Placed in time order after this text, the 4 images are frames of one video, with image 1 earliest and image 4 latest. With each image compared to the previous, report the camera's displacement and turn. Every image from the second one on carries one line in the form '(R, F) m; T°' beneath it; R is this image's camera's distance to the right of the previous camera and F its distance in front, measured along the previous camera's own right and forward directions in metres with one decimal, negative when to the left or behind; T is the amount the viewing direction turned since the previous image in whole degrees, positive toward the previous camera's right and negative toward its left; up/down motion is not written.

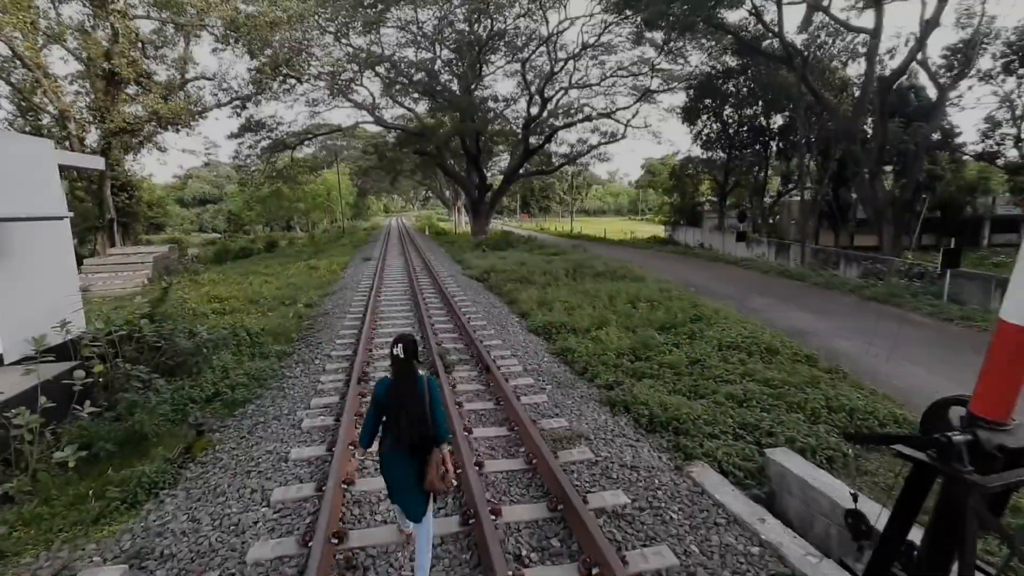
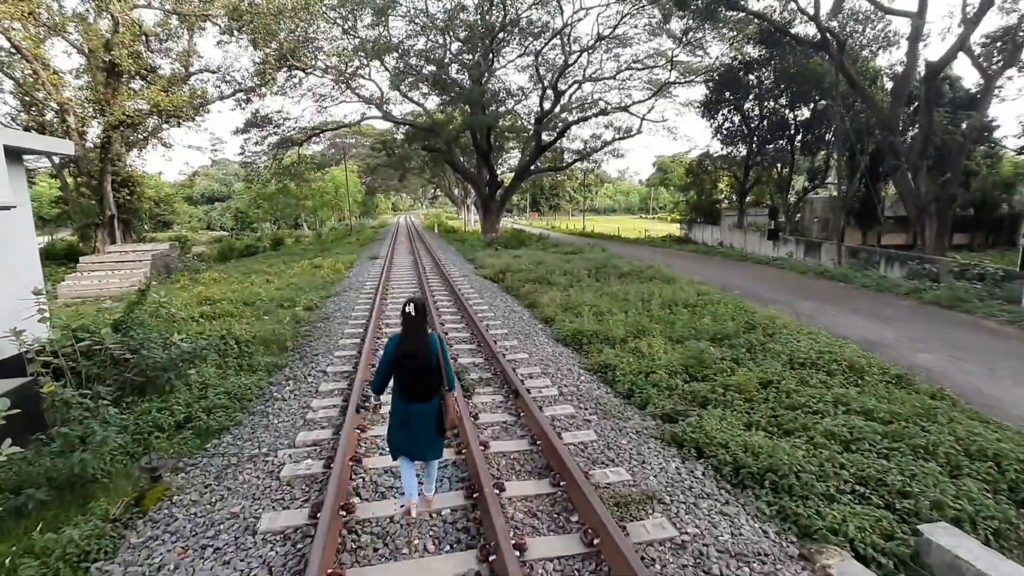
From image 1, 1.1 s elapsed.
(-0.2, +1.0) m; -1°
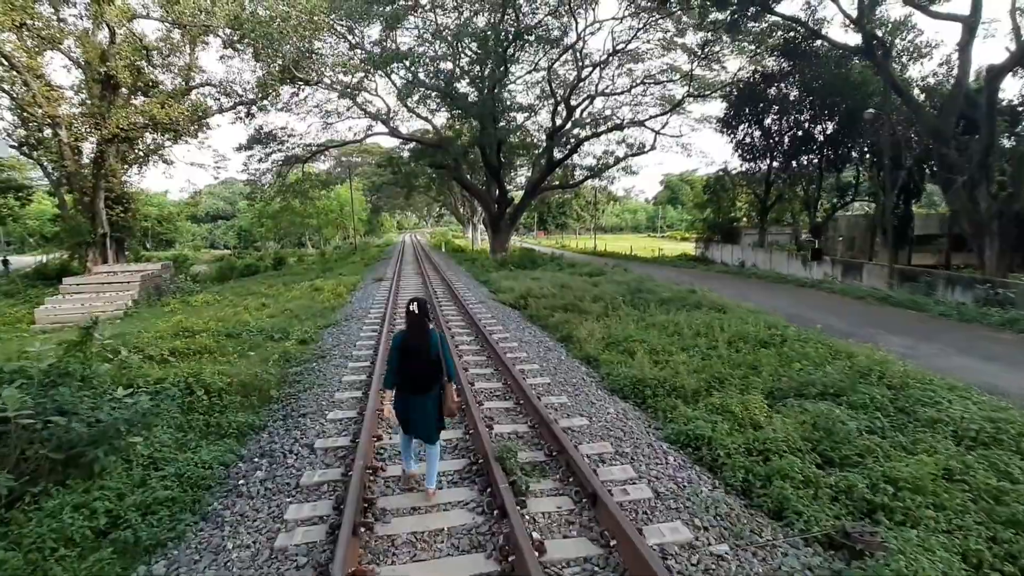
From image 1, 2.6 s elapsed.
(-0.4, +1.4) m; 0°
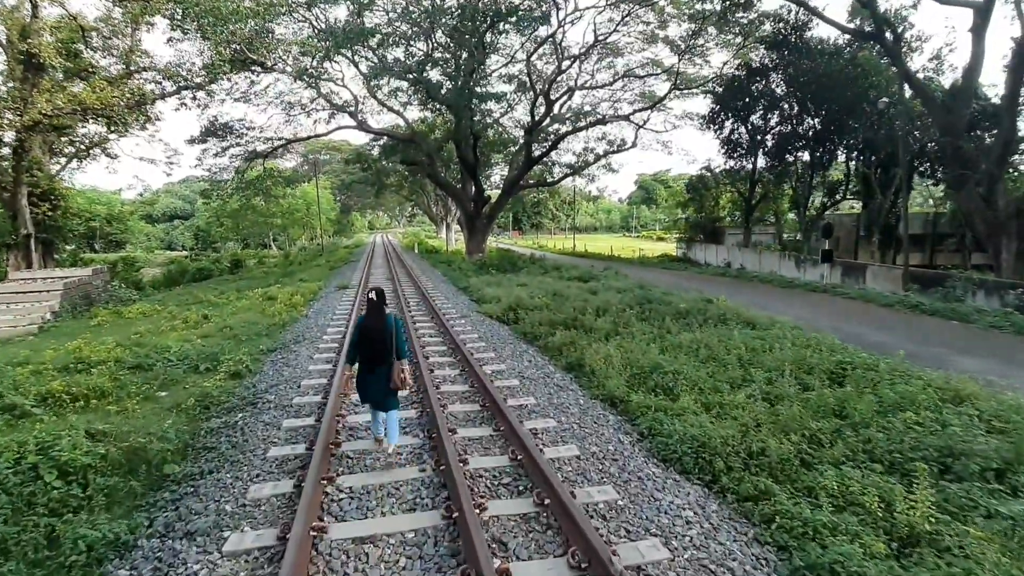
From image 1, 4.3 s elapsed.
(-0.3, +1.7) m; +3°
